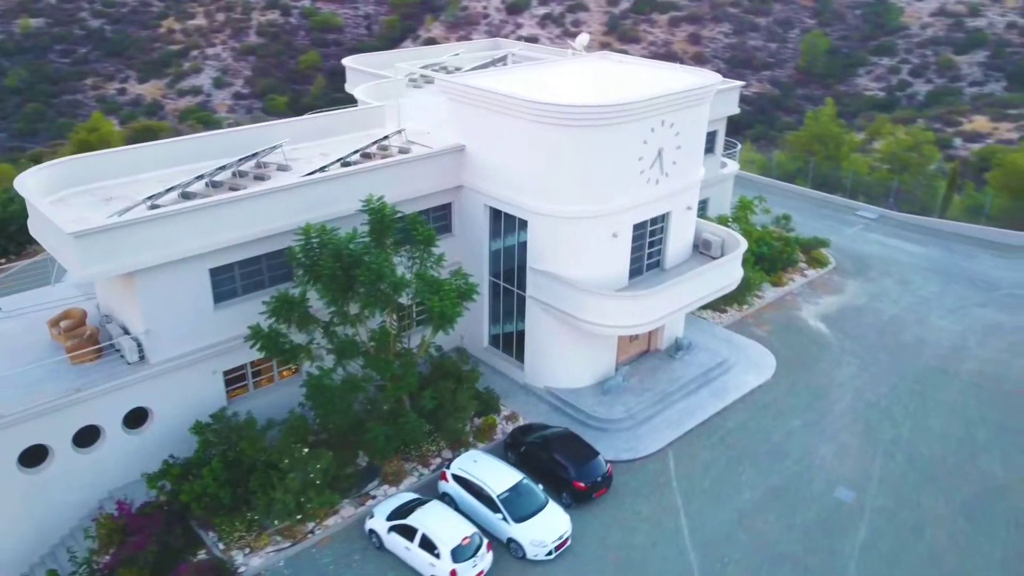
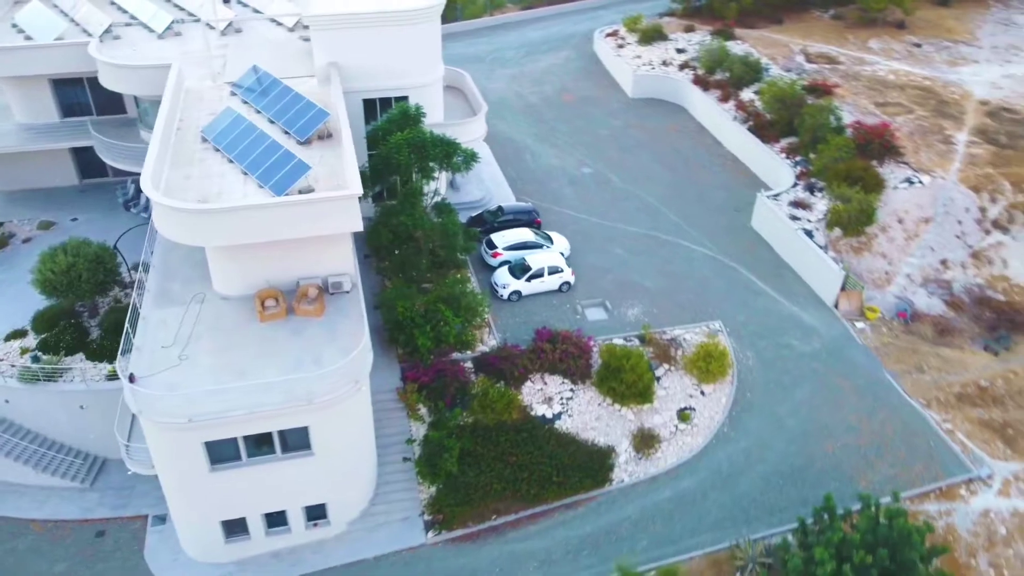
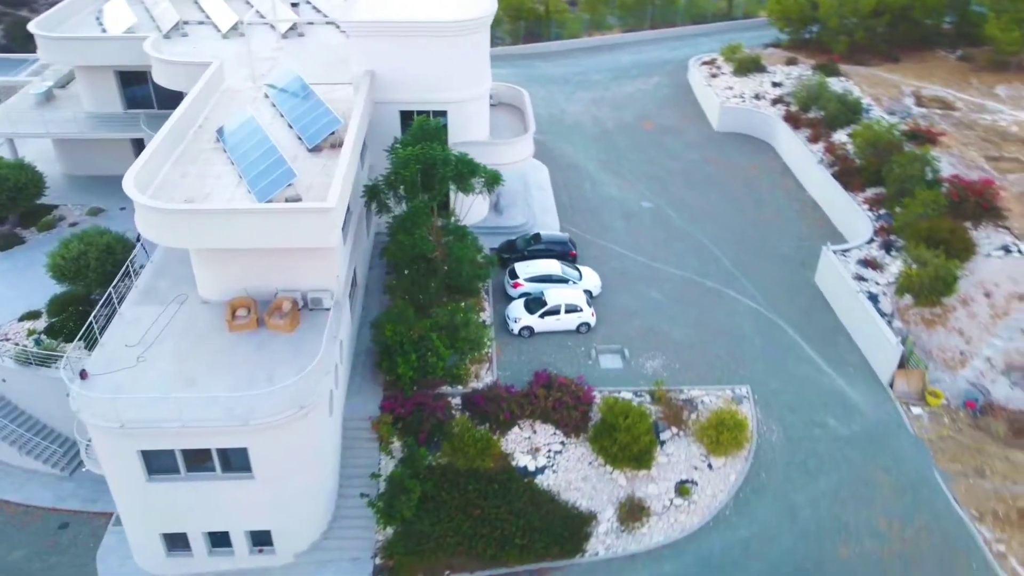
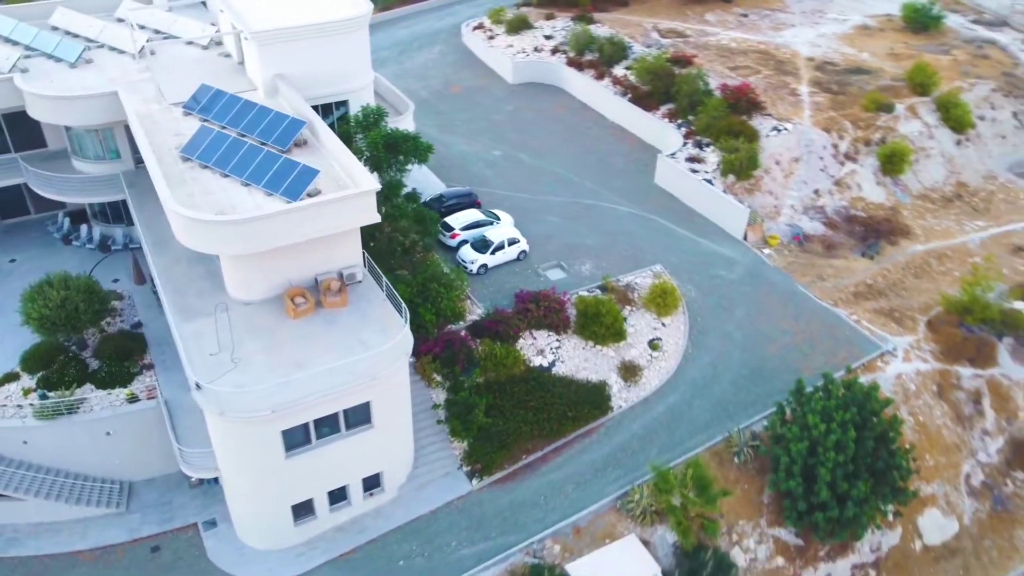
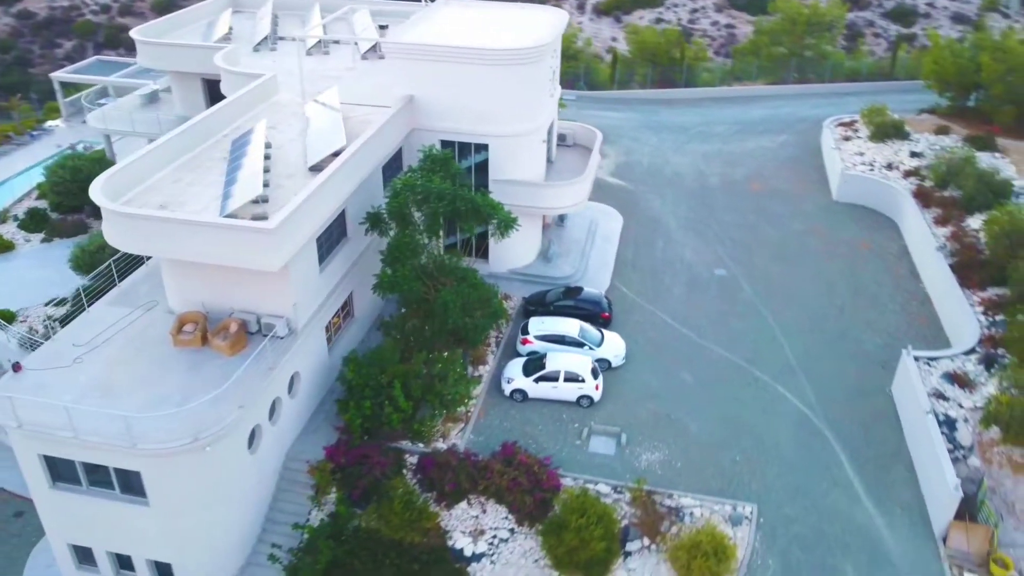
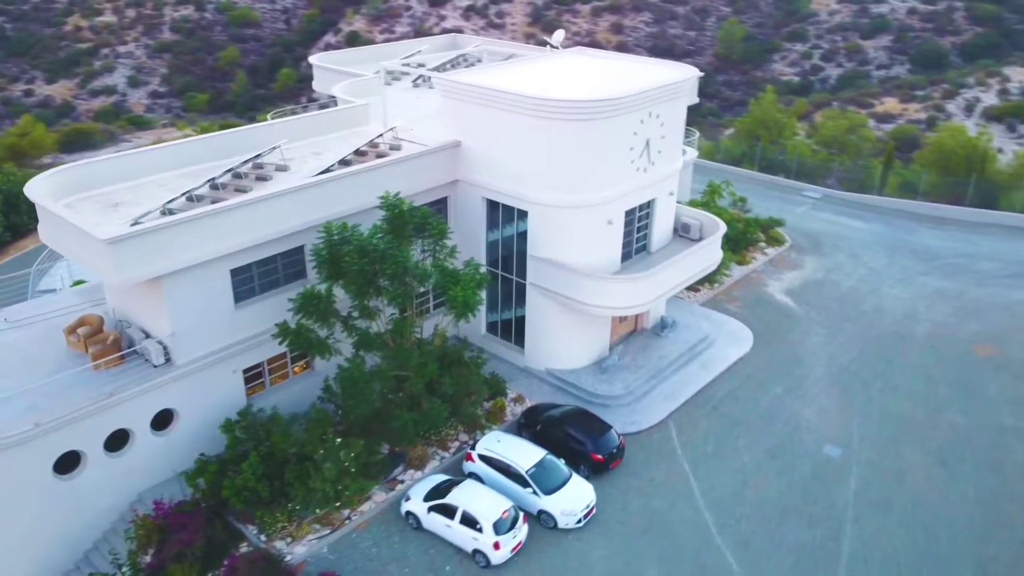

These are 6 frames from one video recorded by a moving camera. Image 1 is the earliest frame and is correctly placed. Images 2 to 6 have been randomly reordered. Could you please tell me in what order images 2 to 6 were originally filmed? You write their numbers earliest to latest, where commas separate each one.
6, 5, 3, 2, 4
